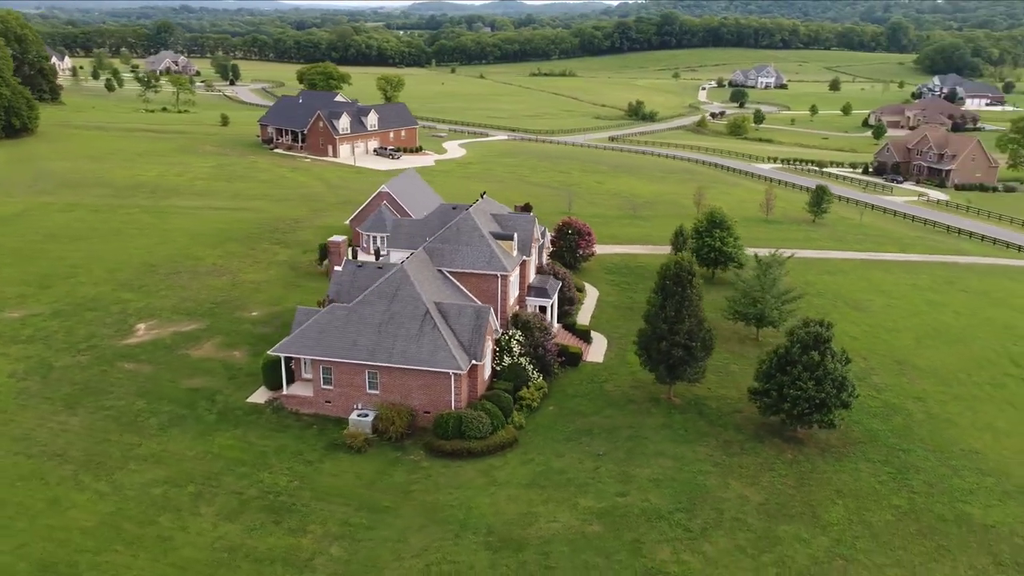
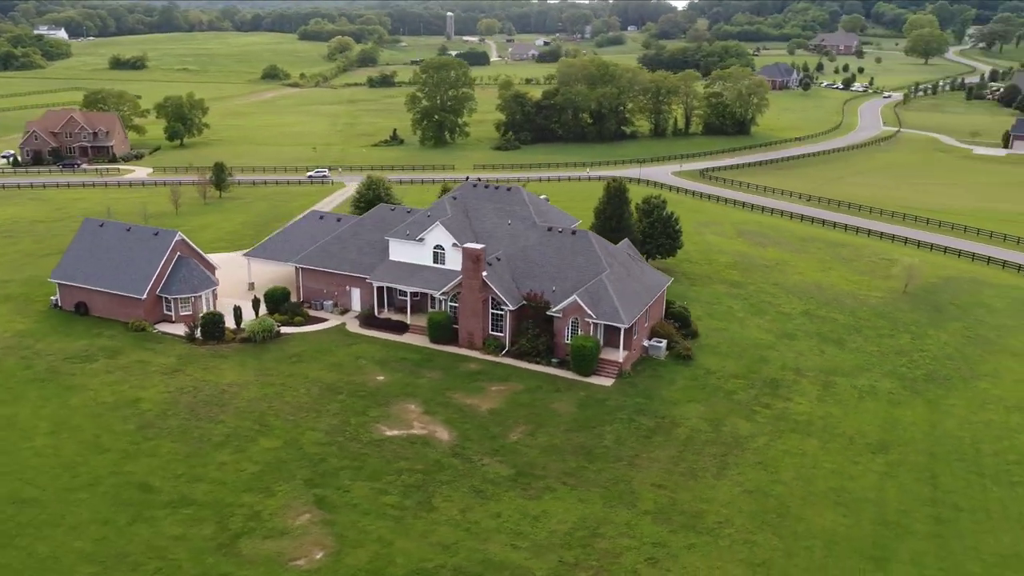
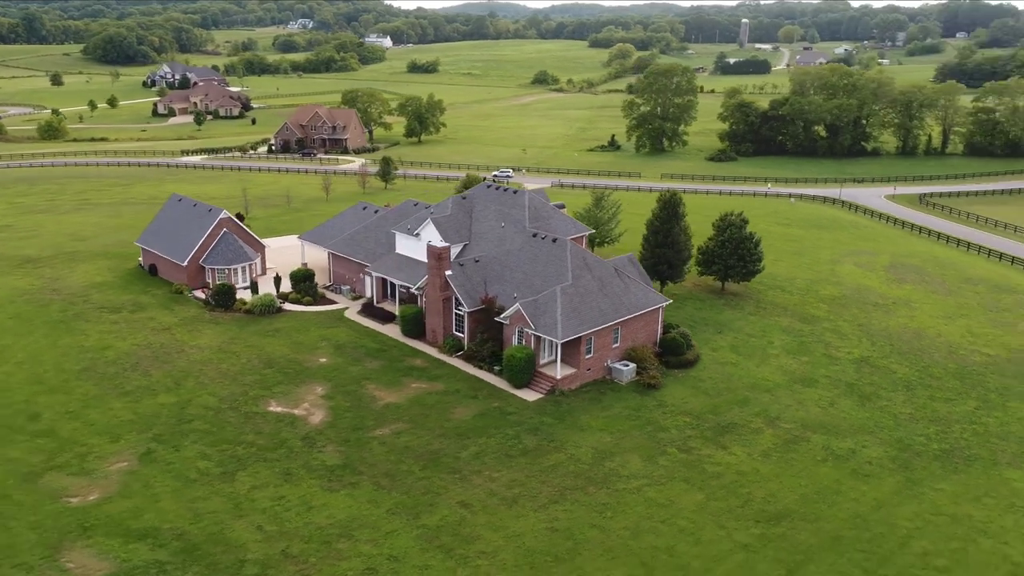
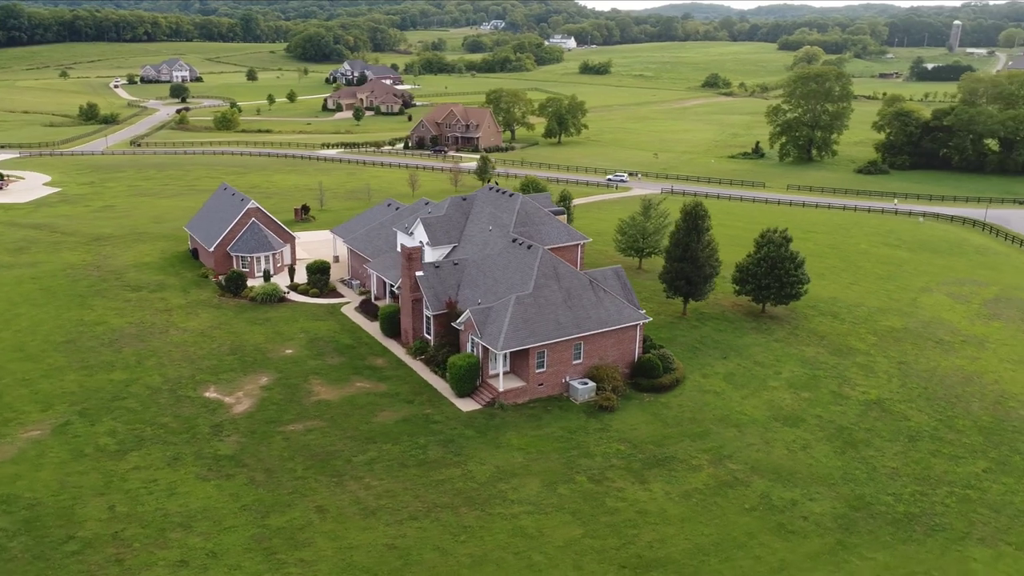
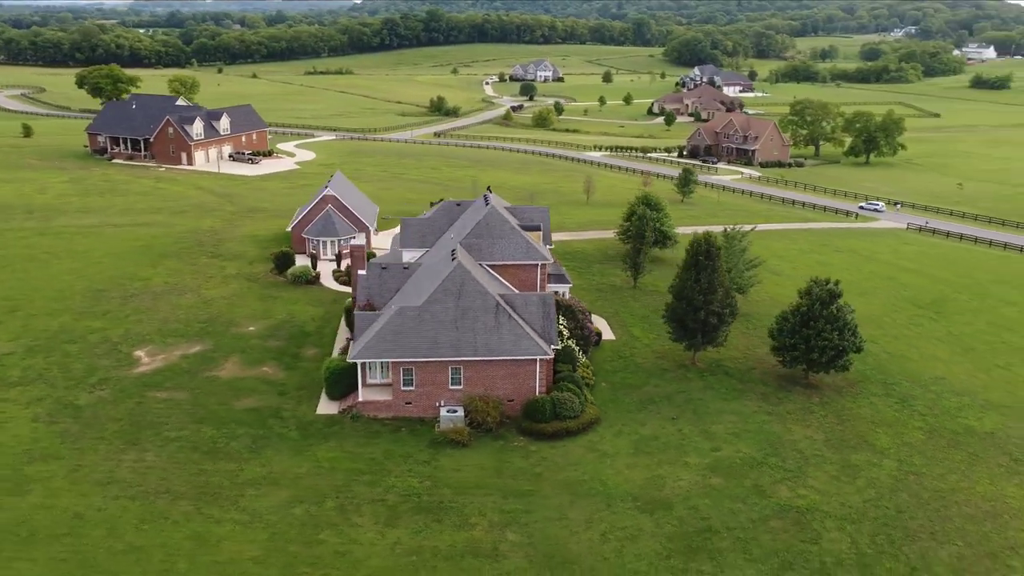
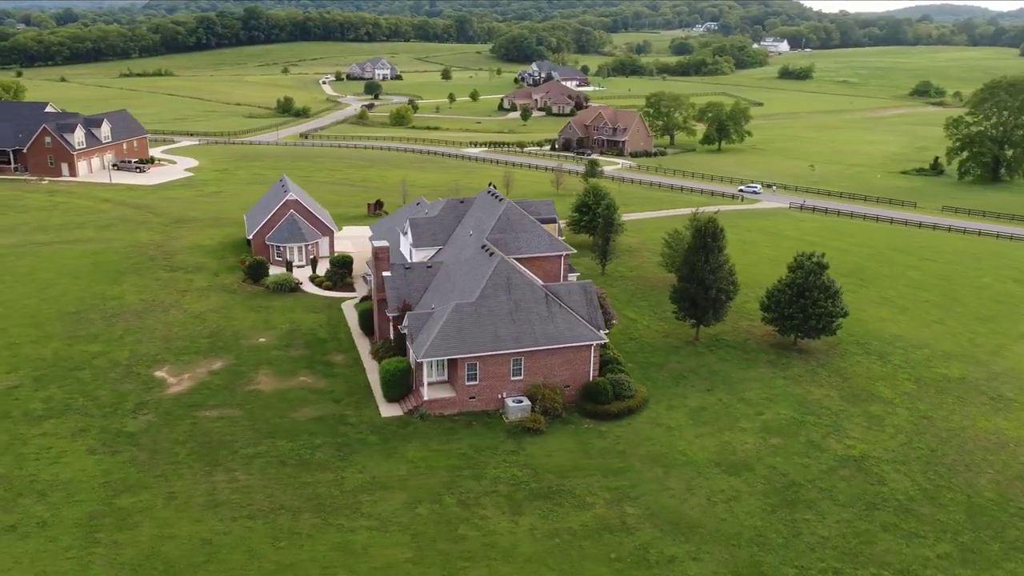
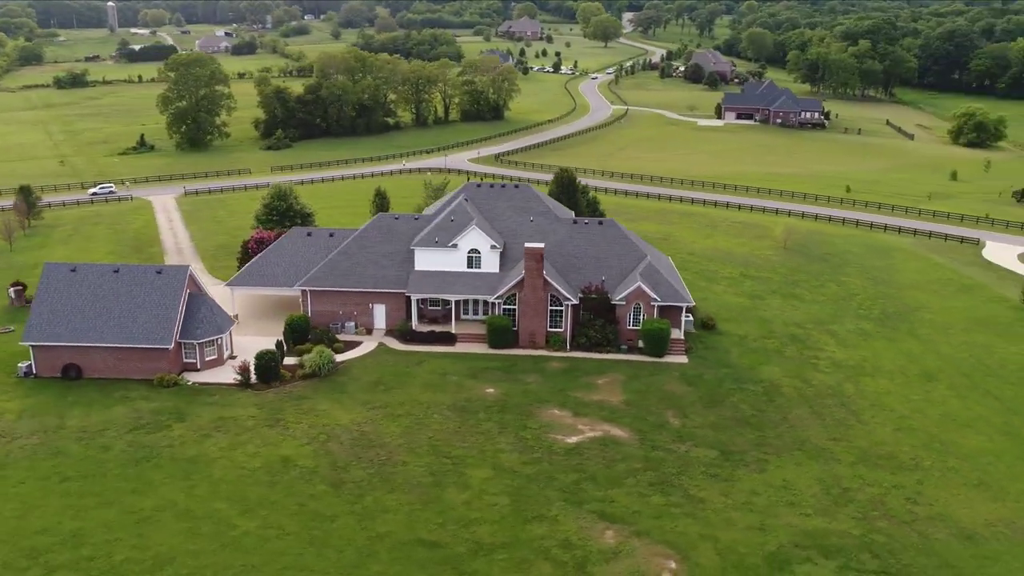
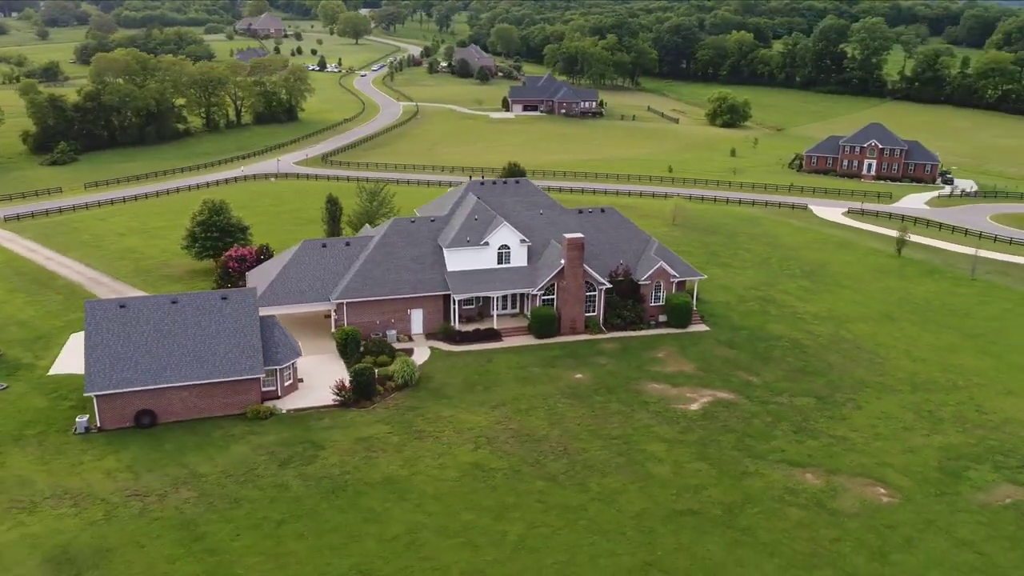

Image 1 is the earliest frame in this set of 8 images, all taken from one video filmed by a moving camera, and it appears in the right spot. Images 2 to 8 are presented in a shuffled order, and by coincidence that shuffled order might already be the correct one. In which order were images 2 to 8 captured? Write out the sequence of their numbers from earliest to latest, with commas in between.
5, 6, 4, 3, 2, 7, 8
